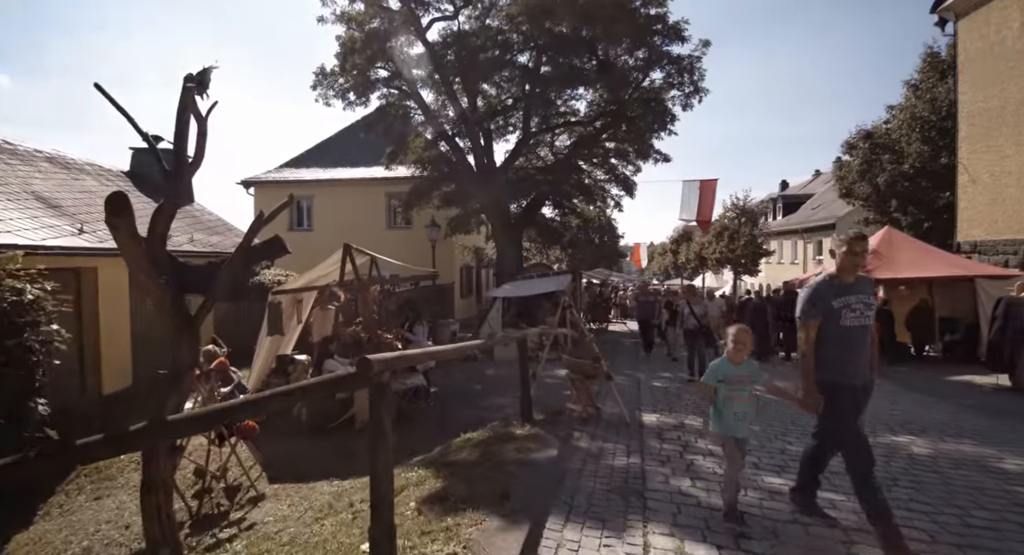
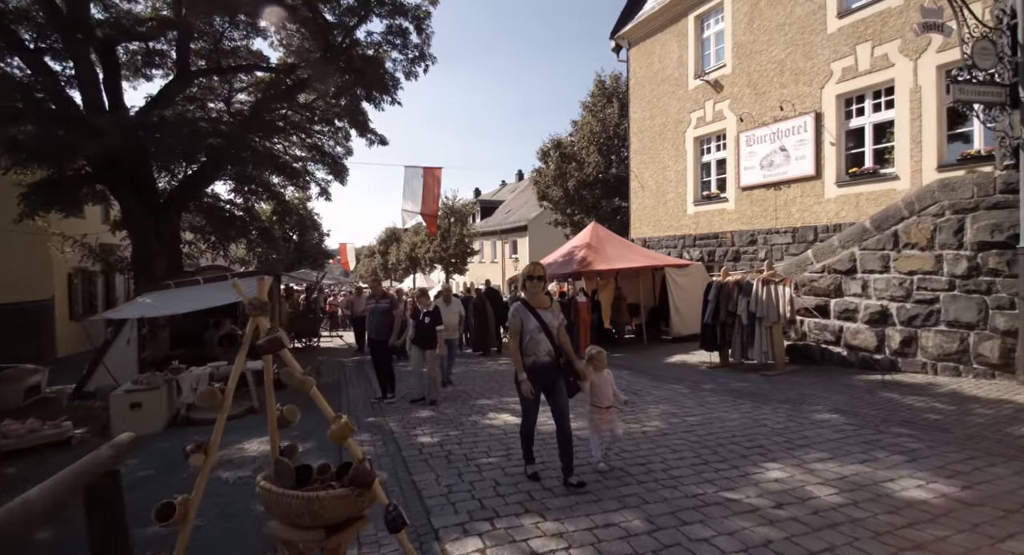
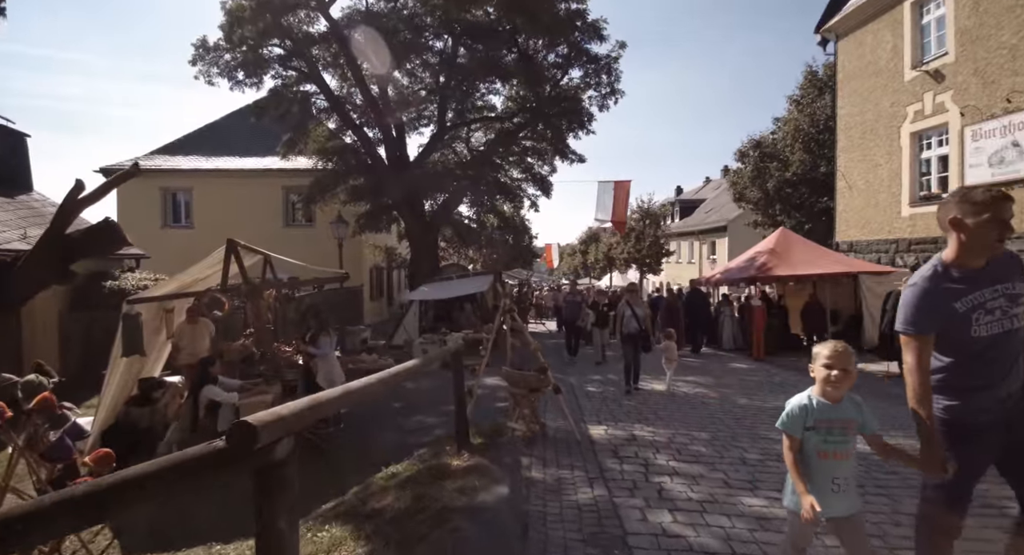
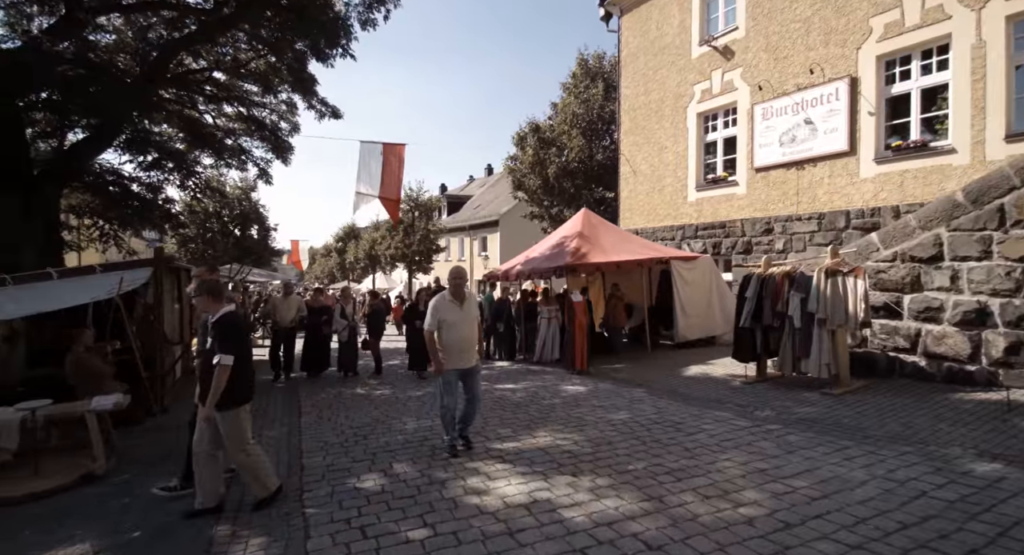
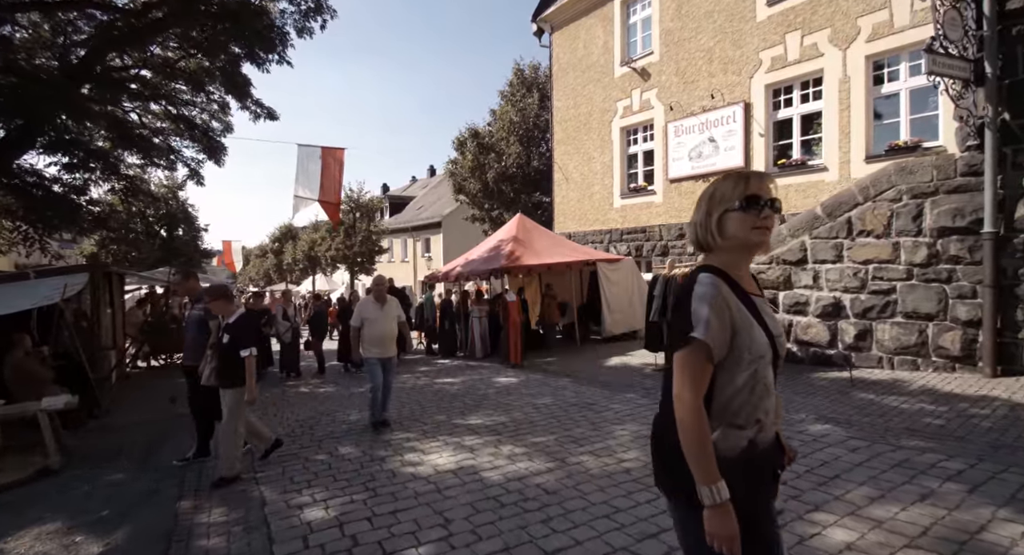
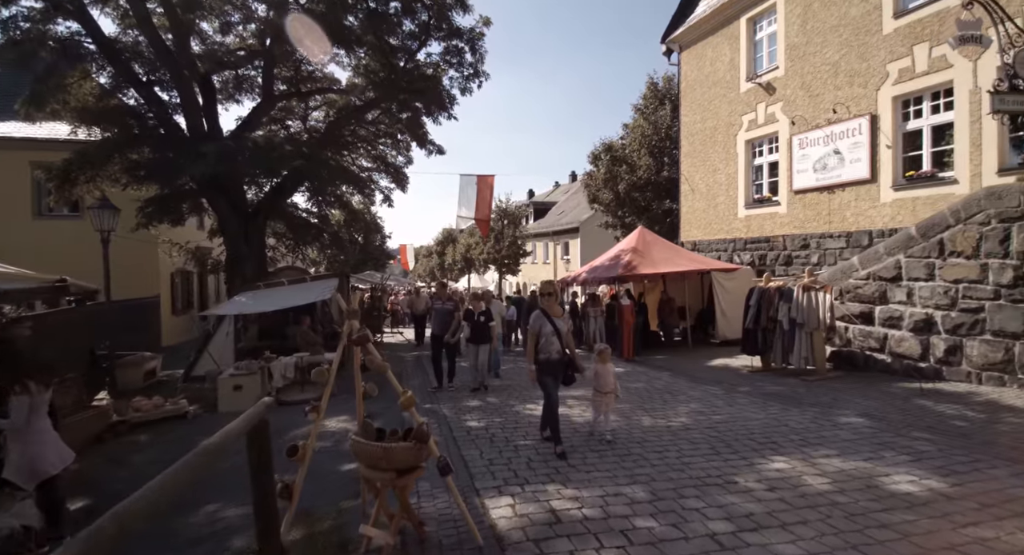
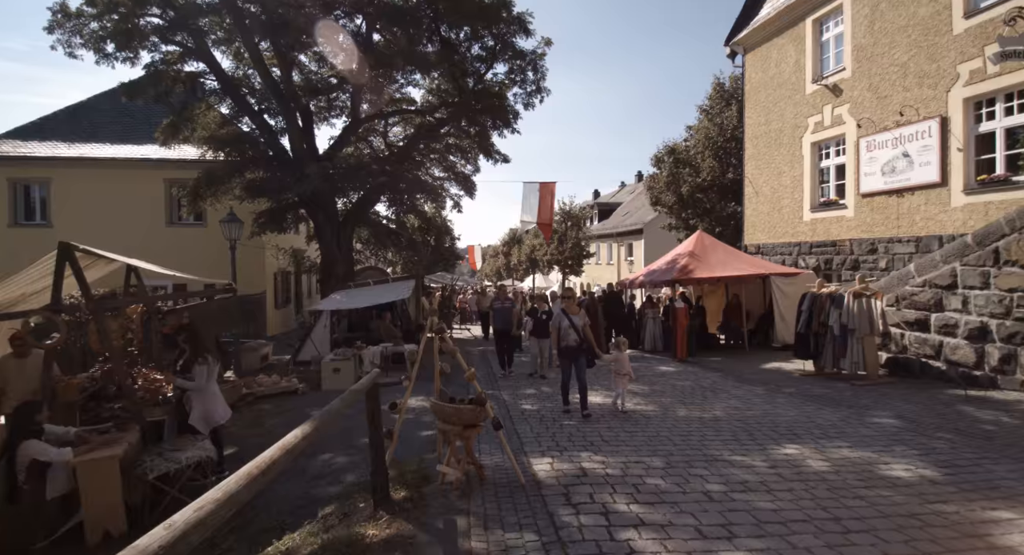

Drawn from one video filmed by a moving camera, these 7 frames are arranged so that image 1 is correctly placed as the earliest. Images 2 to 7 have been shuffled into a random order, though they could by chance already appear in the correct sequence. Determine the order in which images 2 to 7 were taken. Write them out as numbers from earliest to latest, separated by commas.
3, 7, 6, 2, 5, 4
